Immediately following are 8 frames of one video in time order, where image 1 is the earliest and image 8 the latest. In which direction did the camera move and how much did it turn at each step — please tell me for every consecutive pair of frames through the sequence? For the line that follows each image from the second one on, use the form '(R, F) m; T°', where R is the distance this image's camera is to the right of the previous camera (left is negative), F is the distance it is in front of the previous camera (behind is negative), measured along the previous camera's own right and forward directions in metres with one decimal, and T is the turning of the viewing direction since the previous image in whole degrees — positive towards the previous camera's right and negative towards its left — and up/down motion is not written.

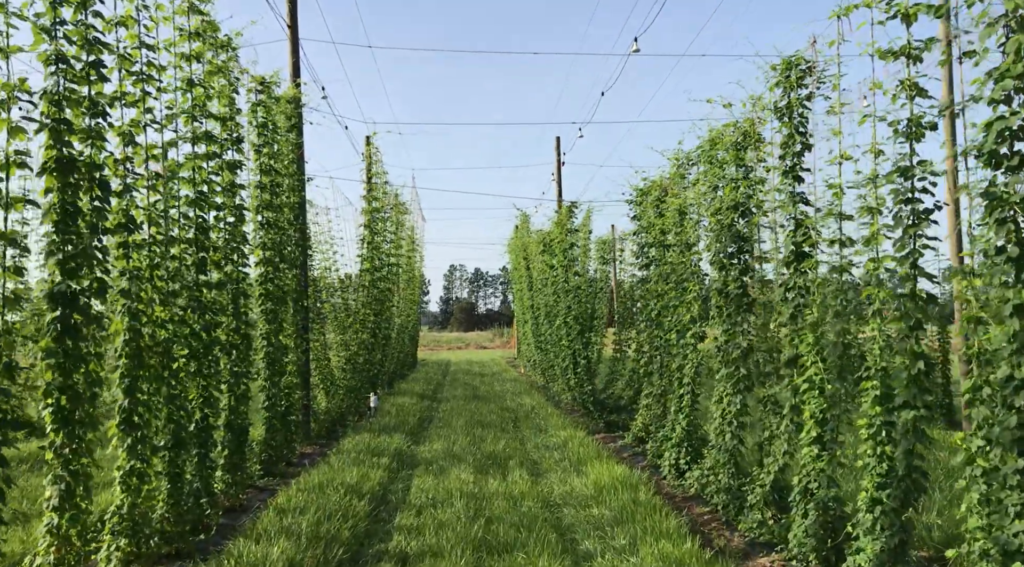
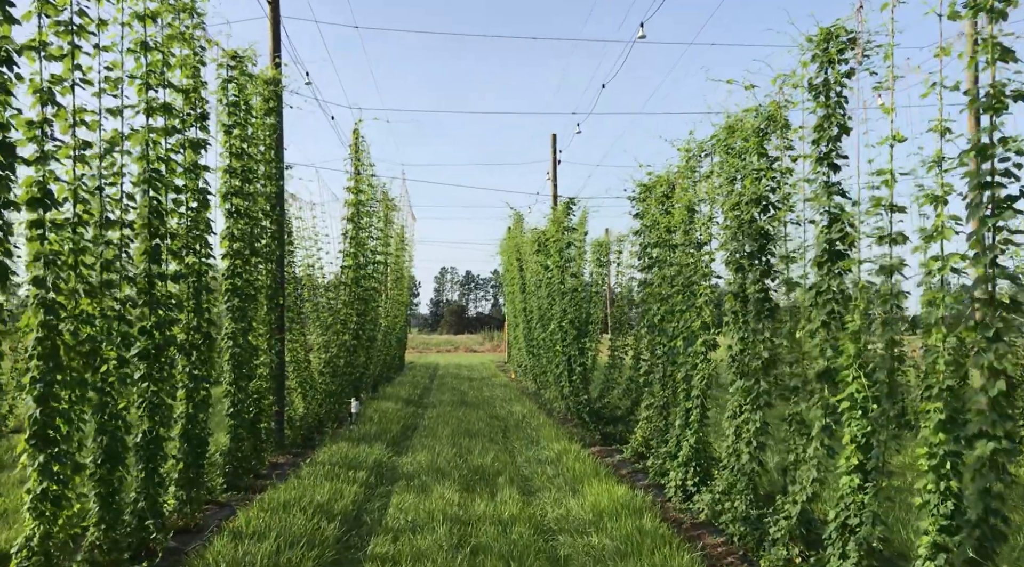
(0.0, +0.7) m; +1°
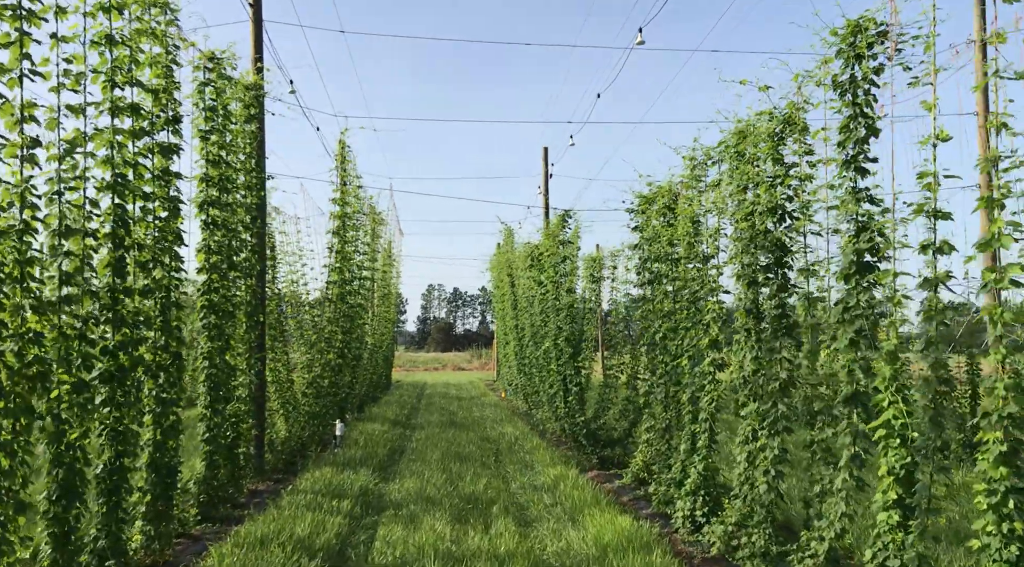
(-0.1, +0.4) m; +1°
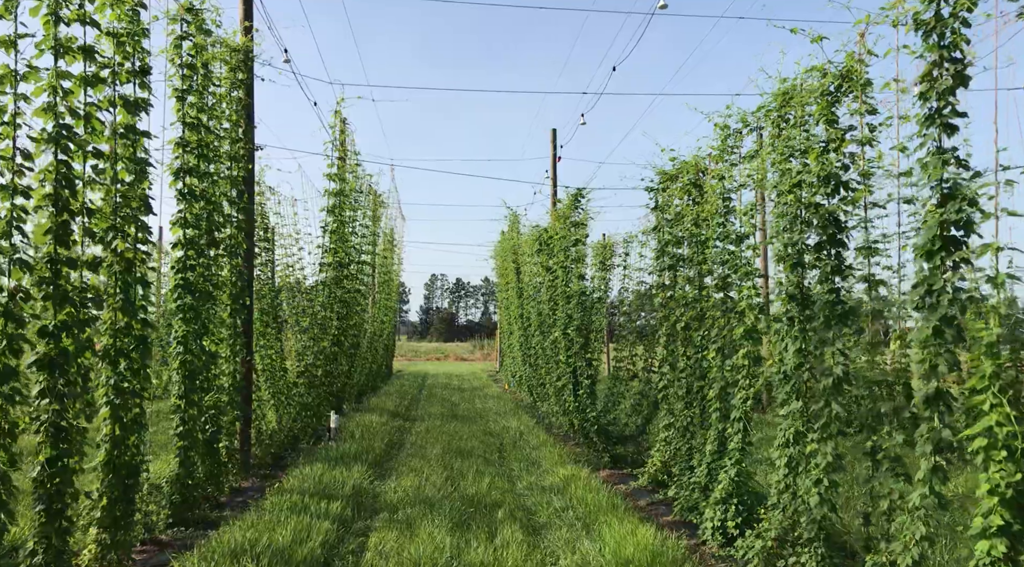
(-0.1, +0.7) m; 0°
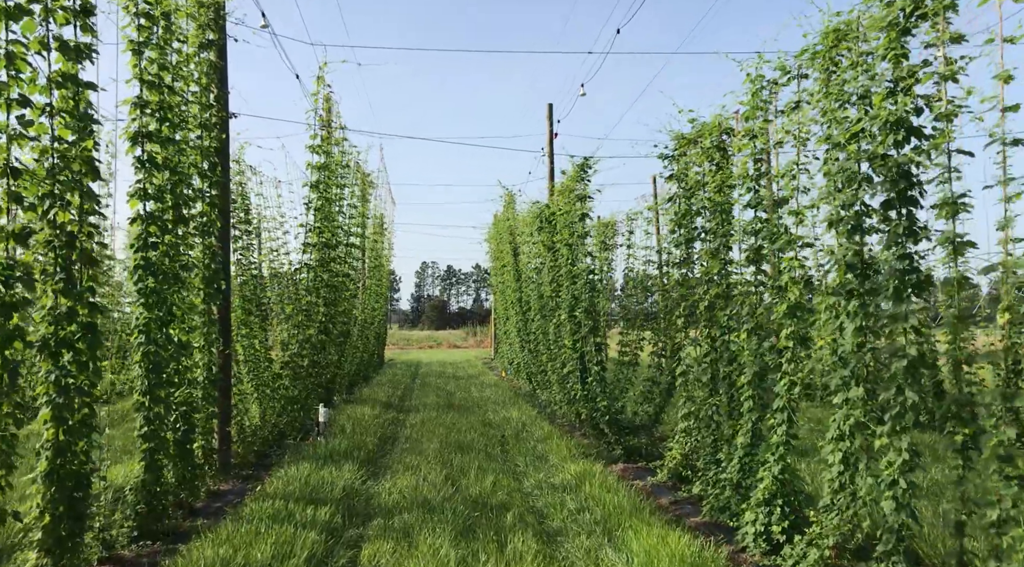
(-0.1, +0.7) m; +1°
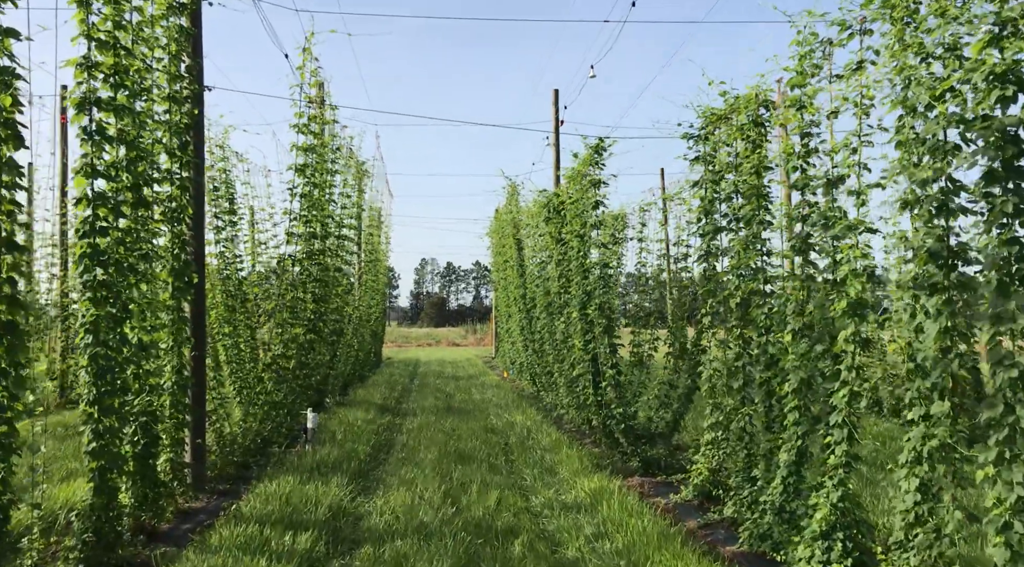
(-0.1, +0.7) m; 0°
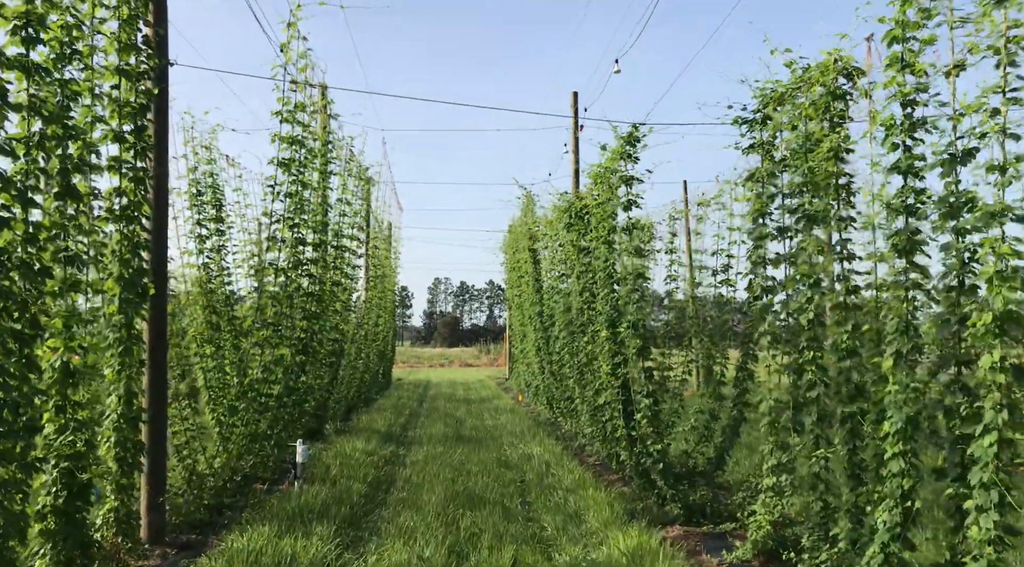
(0.0, +1.0) m; -1°
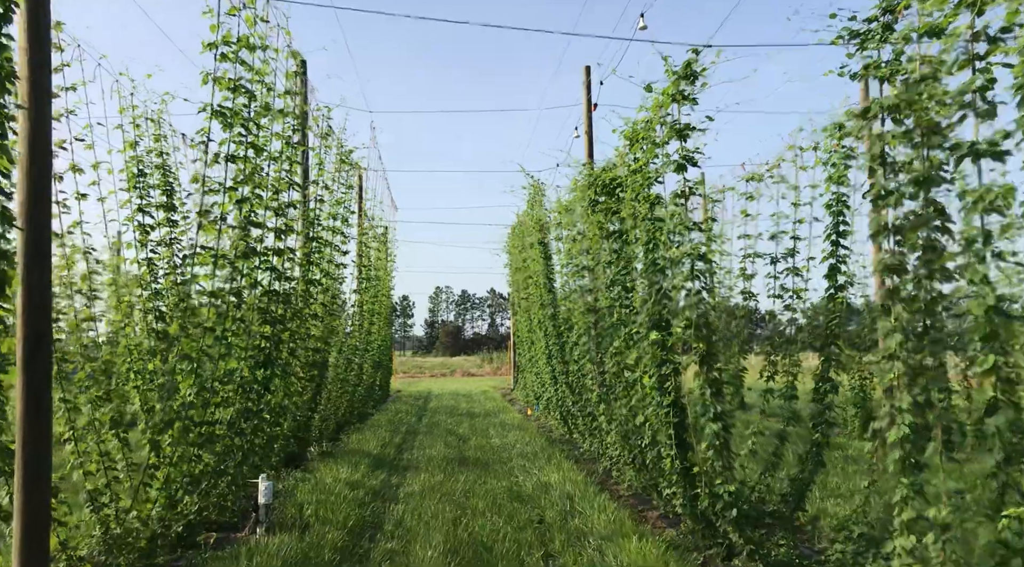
(-0.1, +1.5) m; 0°
